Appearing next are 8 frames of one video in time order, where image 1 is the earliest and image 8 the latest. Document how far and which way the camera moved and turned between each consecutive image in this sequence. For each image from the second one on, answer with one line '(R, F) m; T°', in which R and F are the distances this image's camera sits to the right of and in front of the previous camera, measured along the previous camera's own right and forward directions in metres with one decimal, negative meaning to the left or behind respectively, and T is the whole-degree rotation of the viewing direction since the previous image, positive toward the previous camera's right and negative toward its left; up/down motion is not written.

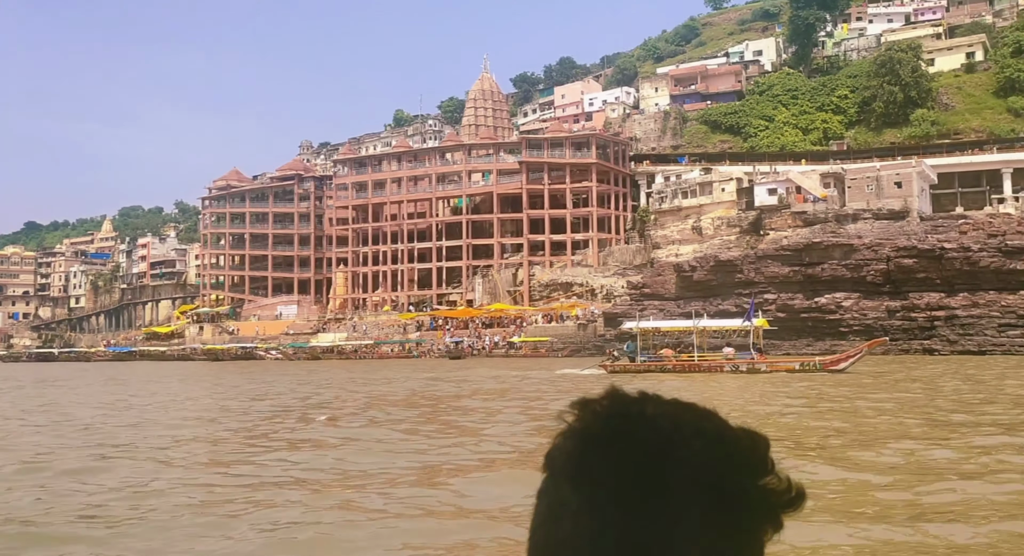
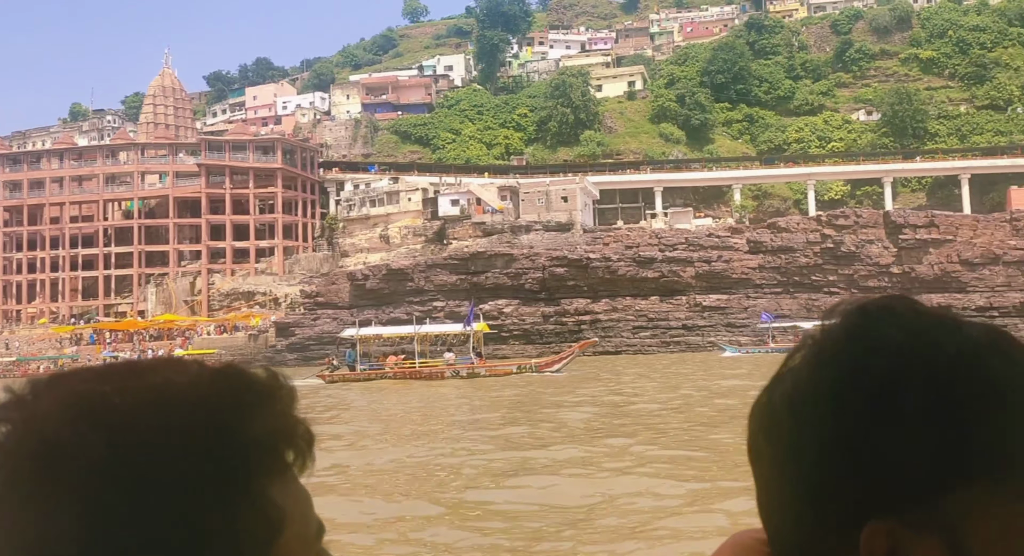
(+2.3, -0.5) m; +18°
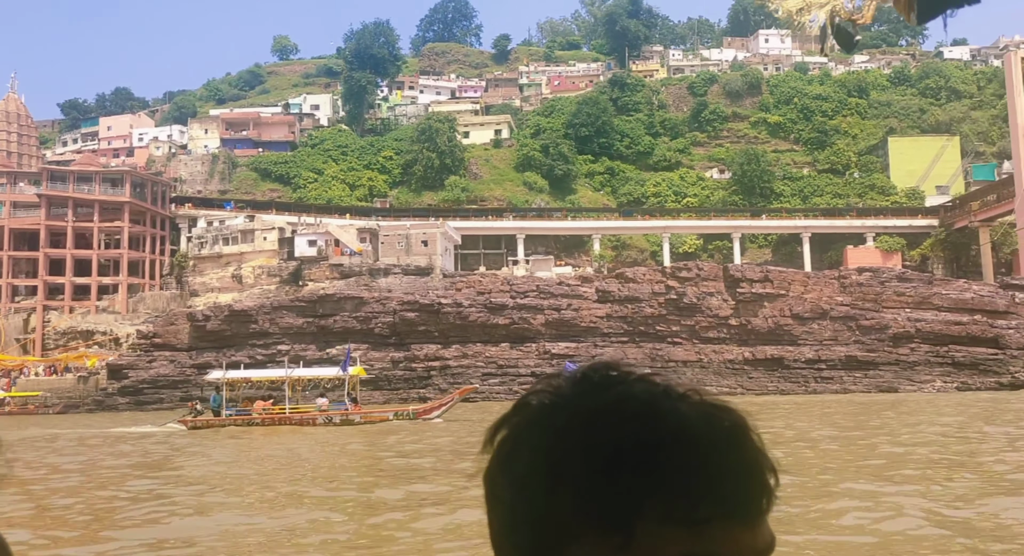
(+1.3, +0.4) m; +8°
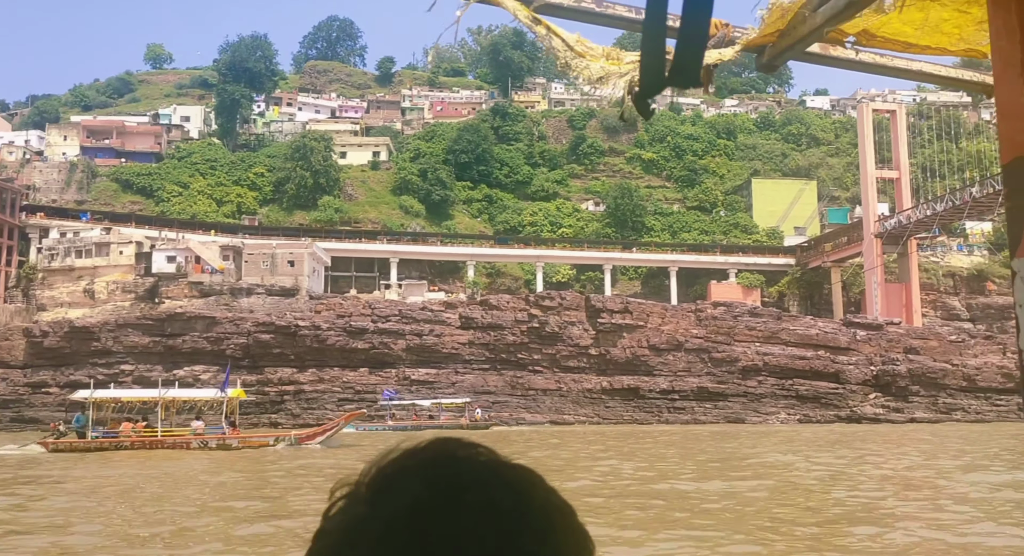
(+1.2, +0.3) m; +7°
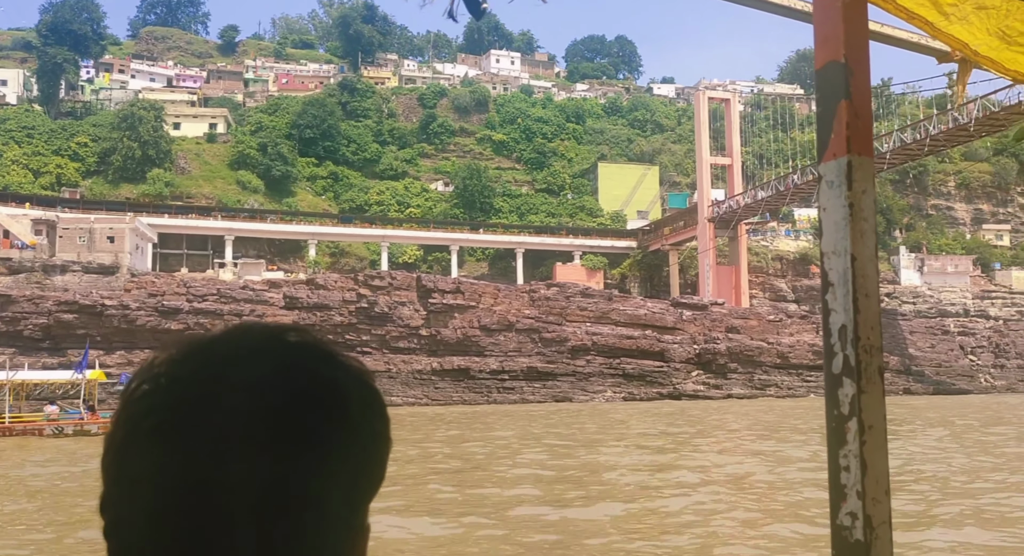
(+1.9, +0.8) m; +9°
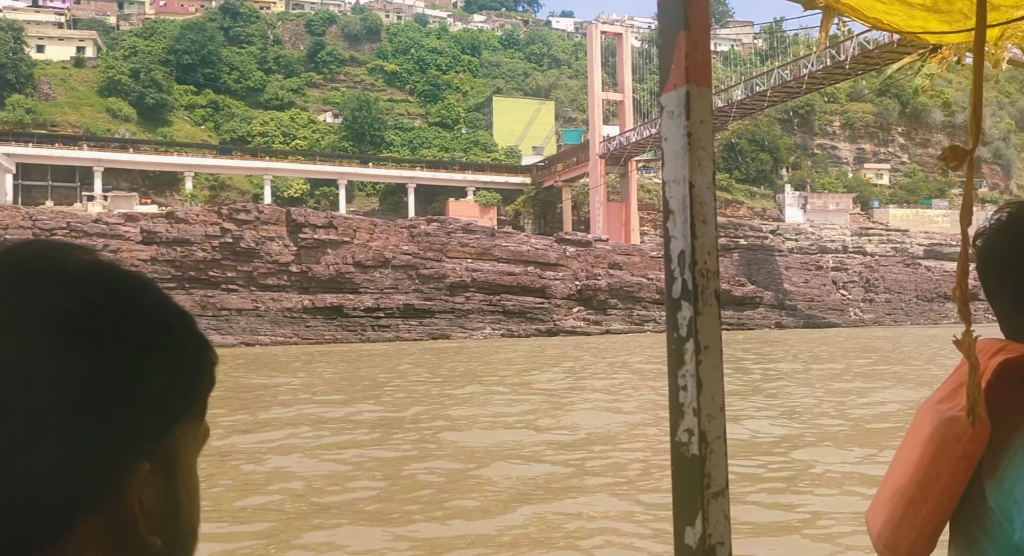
(+1.8, +1.2) m; +6°
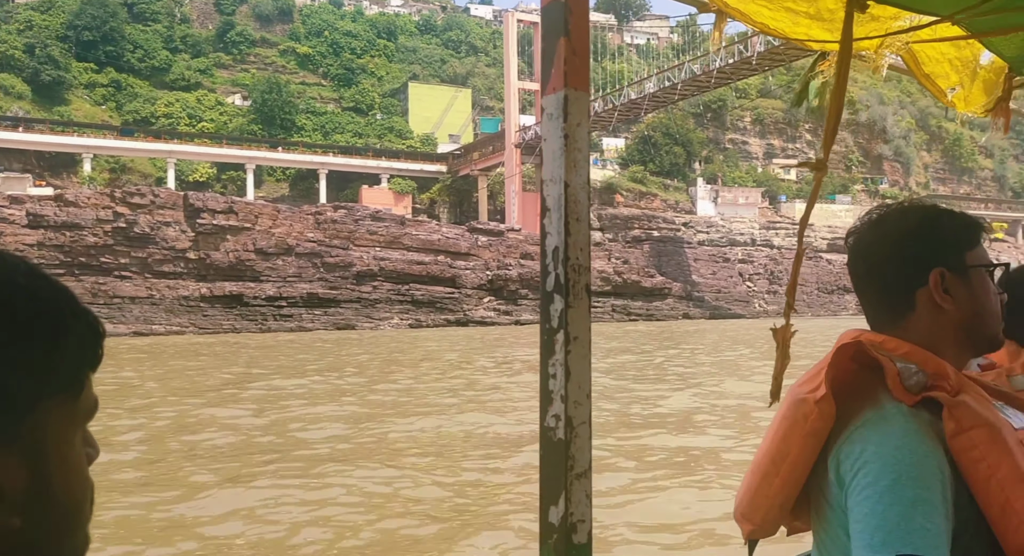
(+0.7, +0.5) m; +5°
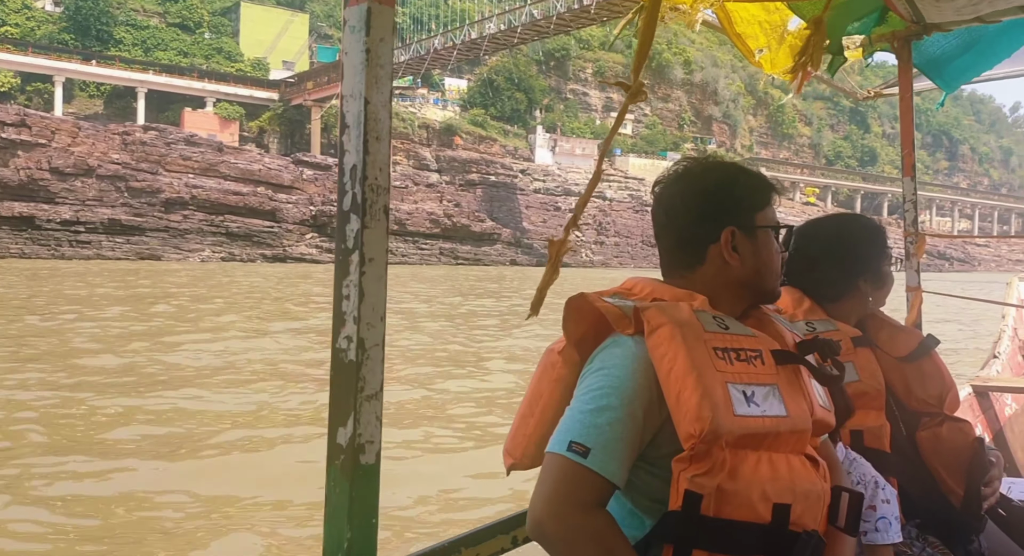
(+1.2, +0.5) m; +10°
